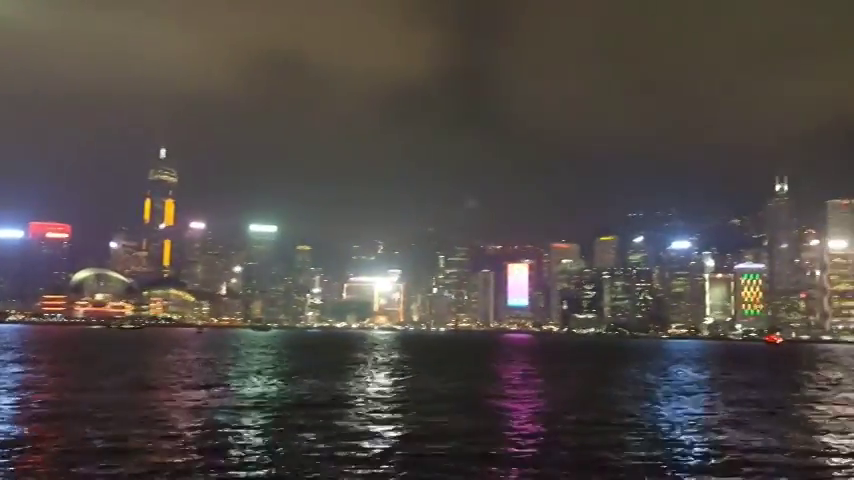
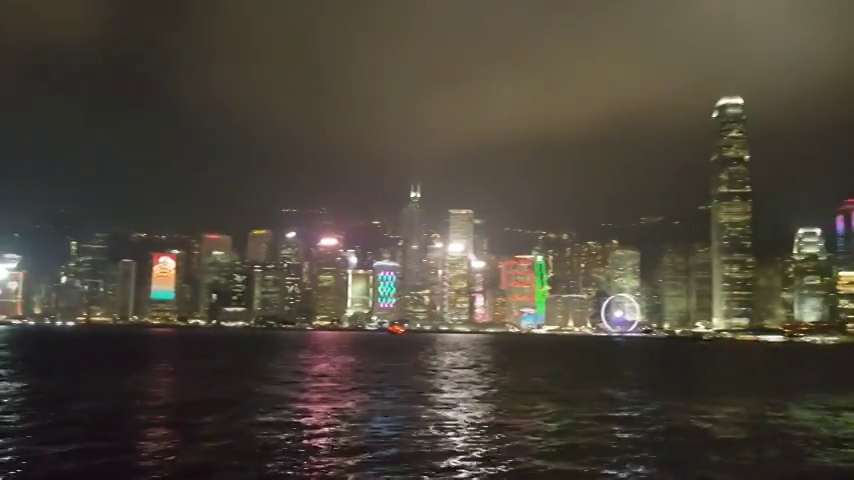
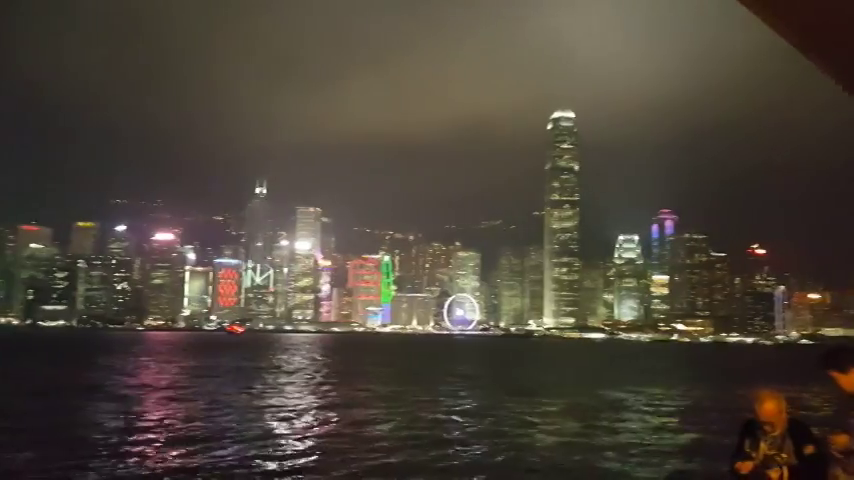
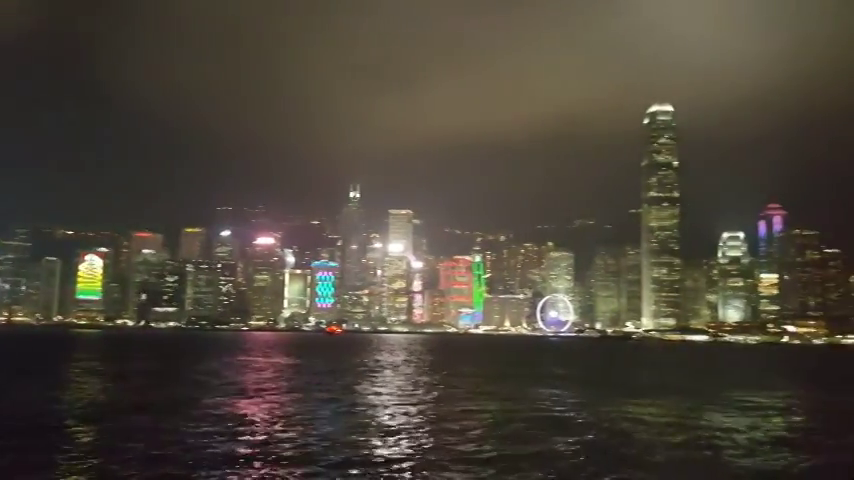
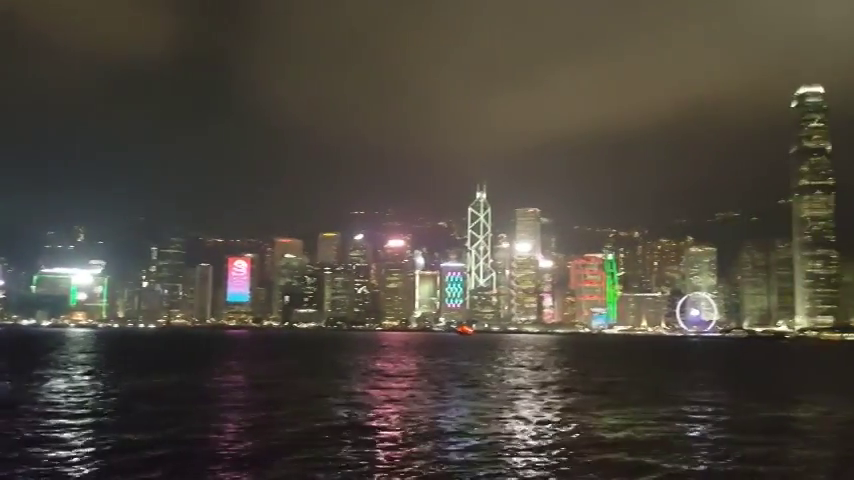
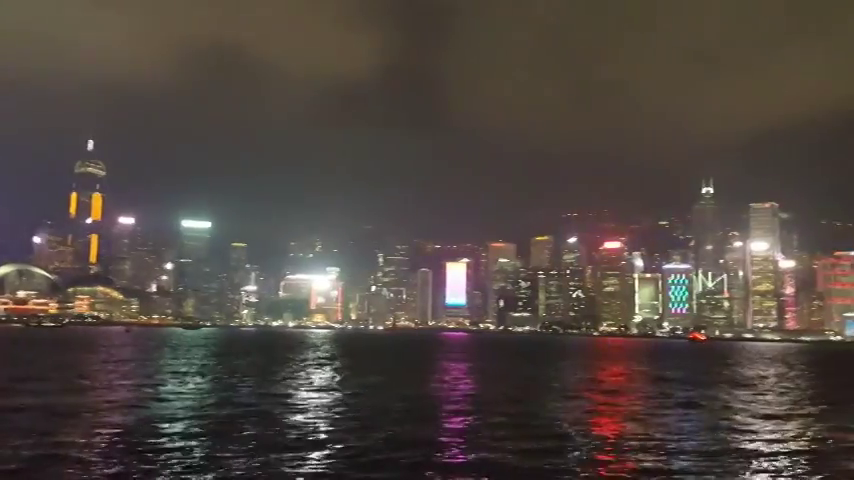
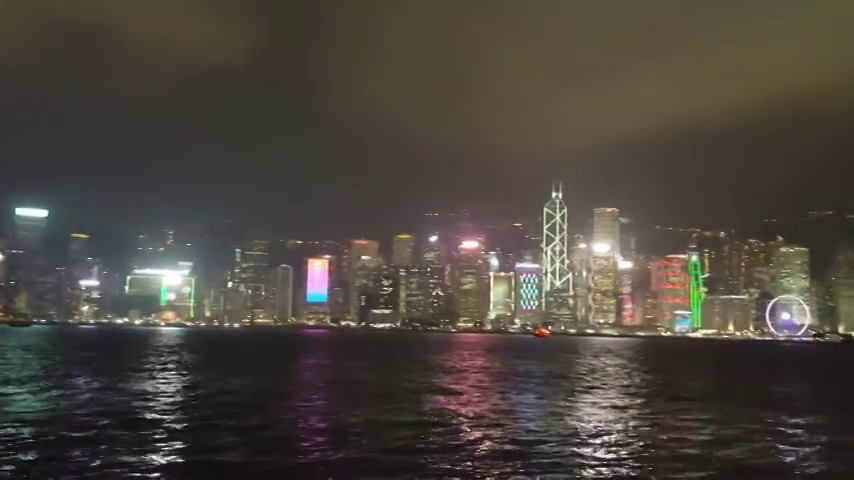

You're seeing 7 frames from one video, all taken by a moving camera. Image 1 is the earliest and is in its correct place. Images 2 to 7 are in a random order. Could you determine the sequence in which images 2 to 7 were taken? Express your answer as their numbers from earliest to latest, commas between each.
6, 7, 5, 2, 4, 3
